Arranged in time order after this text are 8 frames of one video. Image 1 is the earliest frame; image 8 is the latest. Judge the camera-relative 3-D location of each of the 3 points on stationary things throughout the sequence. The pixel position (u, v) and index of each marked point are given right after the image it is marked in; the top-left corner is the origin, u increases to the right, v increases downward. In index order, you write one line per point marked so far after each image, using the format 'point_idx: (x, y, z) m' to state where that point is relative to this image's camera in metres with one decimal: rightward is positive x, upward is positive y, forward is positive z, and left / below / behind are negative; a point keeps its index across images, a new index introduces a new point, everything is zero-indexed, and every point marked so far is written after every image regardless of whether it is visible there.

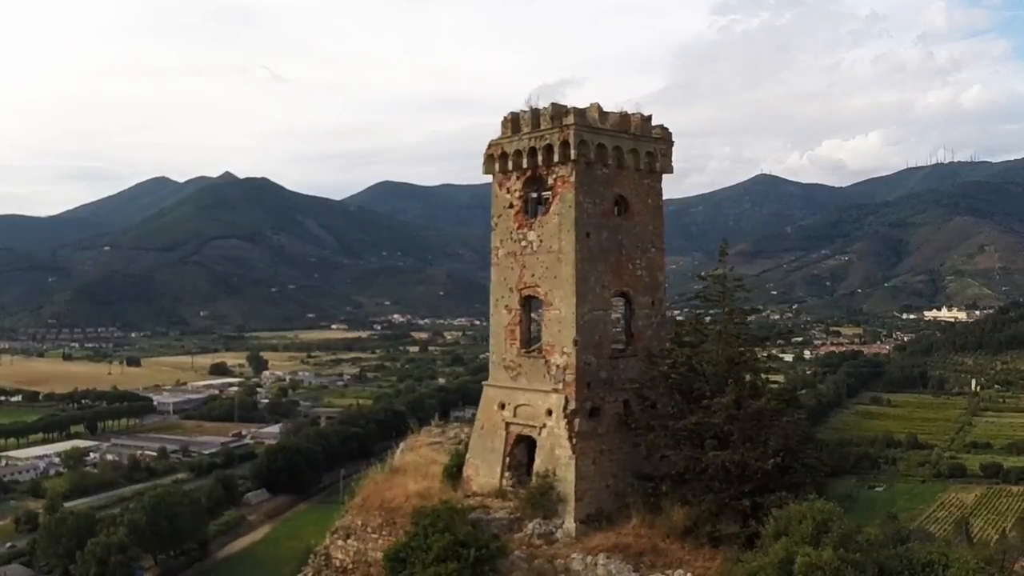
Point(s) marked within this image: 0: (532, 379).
0: (+0.3, -1.2, +12.1) m
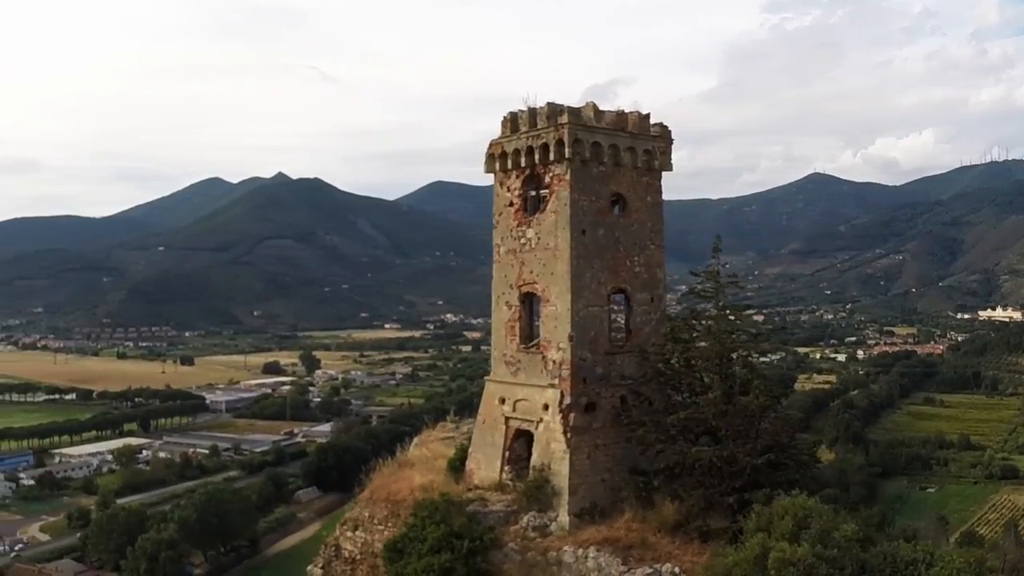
0: (+0.2, -1.2, +12.3) m
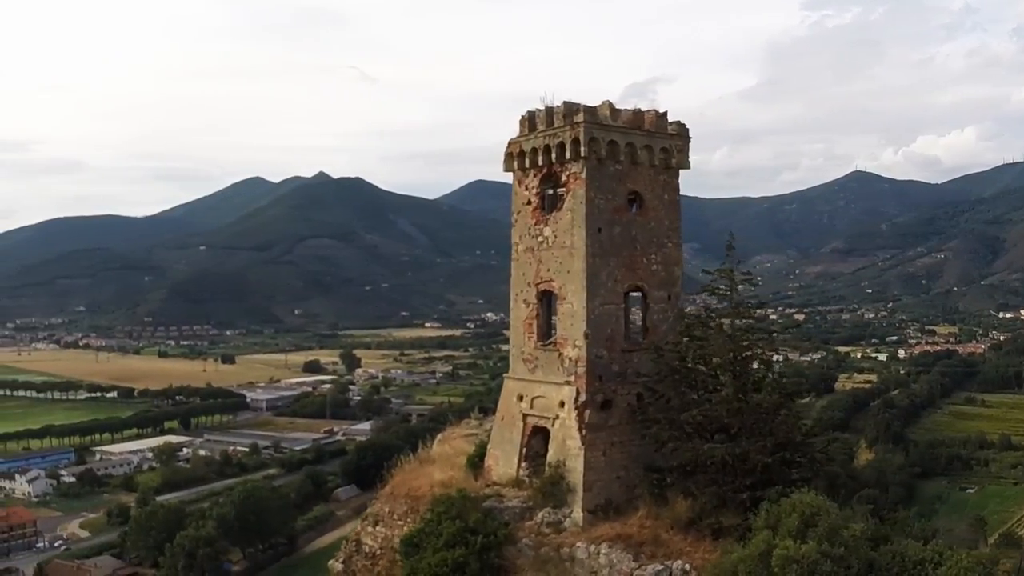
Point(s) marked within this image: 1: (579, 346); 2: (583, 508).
0: (+0.5, -1.1, +12.4) m
1: (+0.9, -0.6, +11.8) m
2: (+0.9, -2.8, +11.4) m
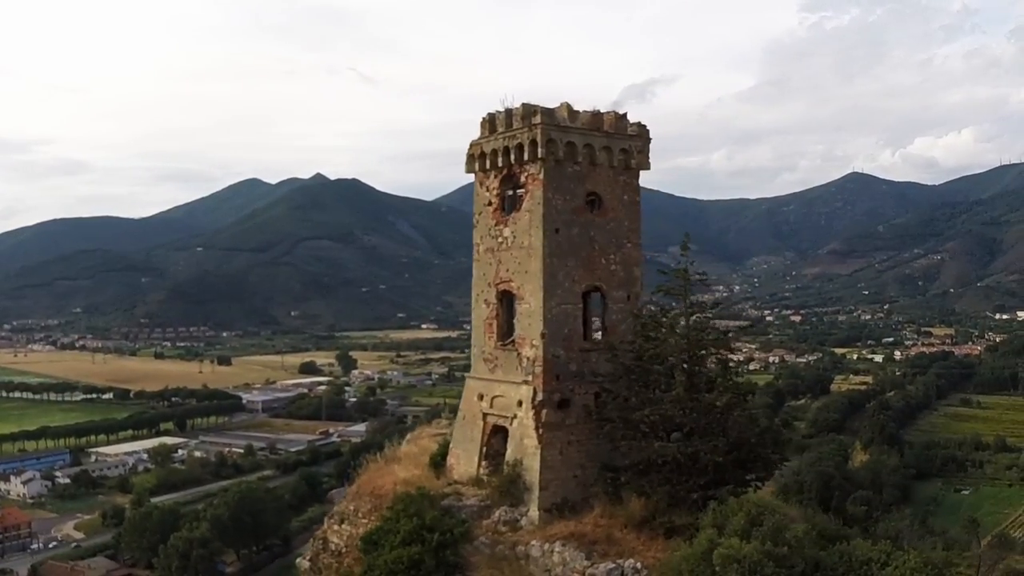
0: (-0.1, -1.1, +12.5) m
1: (+0.3, -0.6, +11.9) m
2: (+0.3, -2.8, +11.5) m
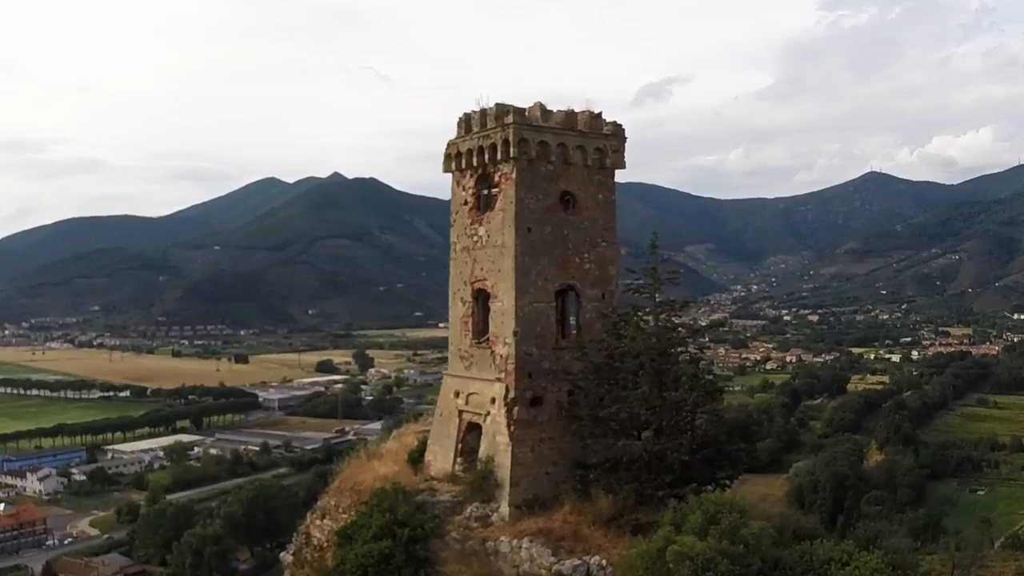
0: (-0.4, -1.1, +12.6) m
1: (0.0, -0.6, +12.0) m
2: (0.0, -2.8, +11.6) m
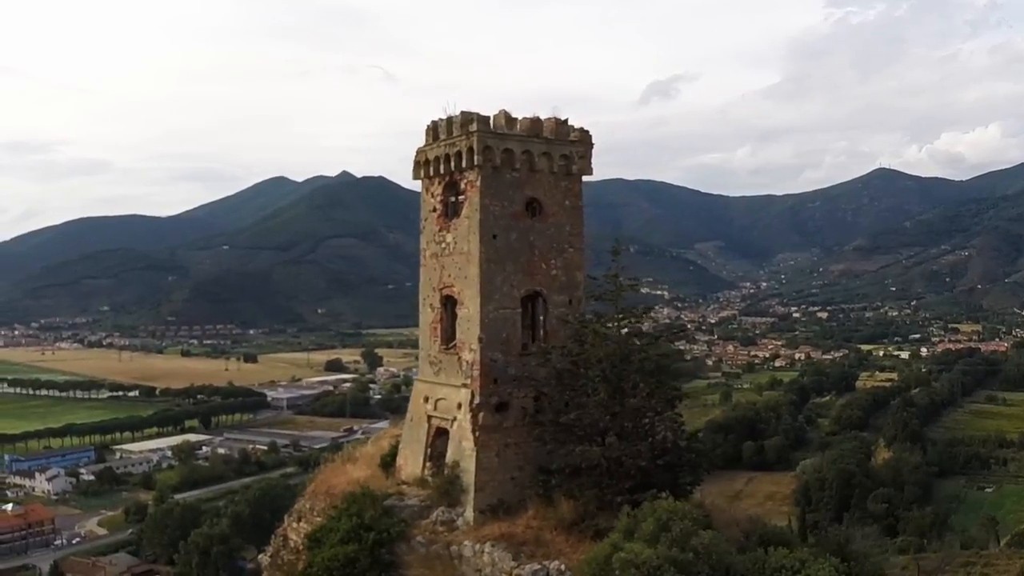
0: (-0.9, -1.2, +12.7) m
1: (-0.5, -0.7, +12.1) m
2: (-0.5, -2.8, +11.7) m
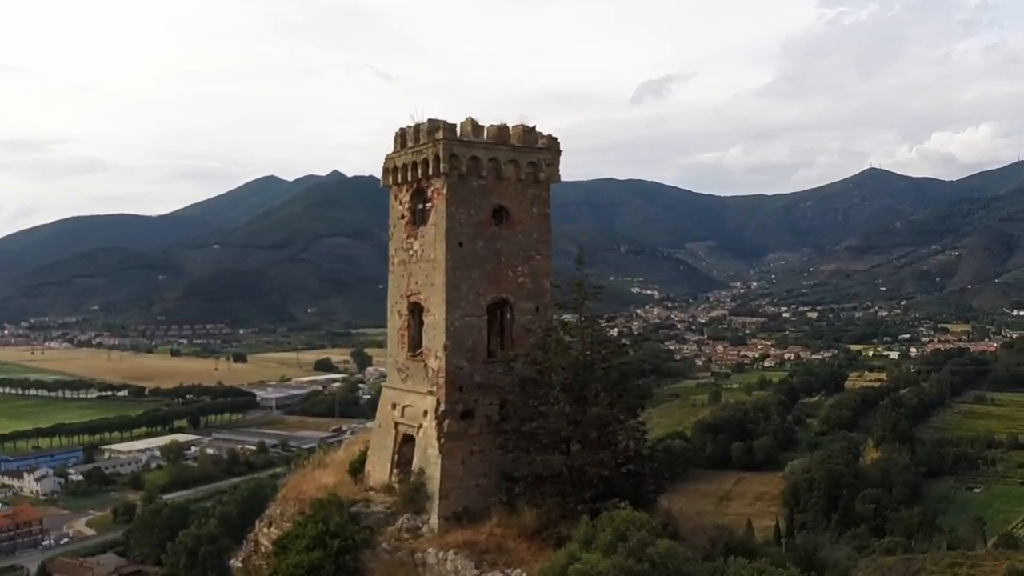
0: (-1.4, -1.3, +12.7) m
1: (-1.0, -0.8, +12.1) m
2: (-1.0, -2.9, +11.7) m
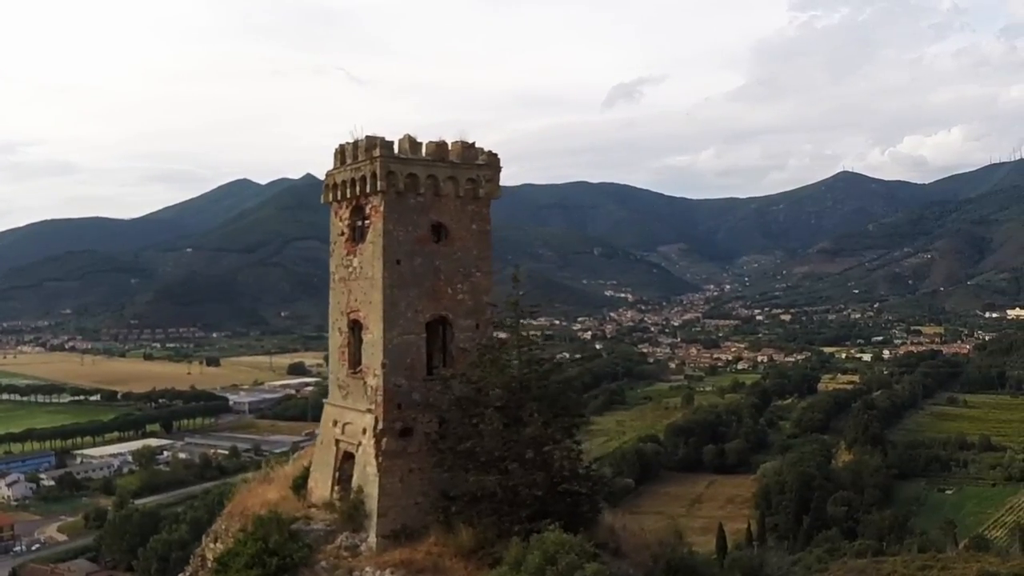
0: (-2.2, -1.5, +12.7) m
1: (-1.8, -1.0, +12.1) m
2: (-1.8, -3.2, +11.7) m
